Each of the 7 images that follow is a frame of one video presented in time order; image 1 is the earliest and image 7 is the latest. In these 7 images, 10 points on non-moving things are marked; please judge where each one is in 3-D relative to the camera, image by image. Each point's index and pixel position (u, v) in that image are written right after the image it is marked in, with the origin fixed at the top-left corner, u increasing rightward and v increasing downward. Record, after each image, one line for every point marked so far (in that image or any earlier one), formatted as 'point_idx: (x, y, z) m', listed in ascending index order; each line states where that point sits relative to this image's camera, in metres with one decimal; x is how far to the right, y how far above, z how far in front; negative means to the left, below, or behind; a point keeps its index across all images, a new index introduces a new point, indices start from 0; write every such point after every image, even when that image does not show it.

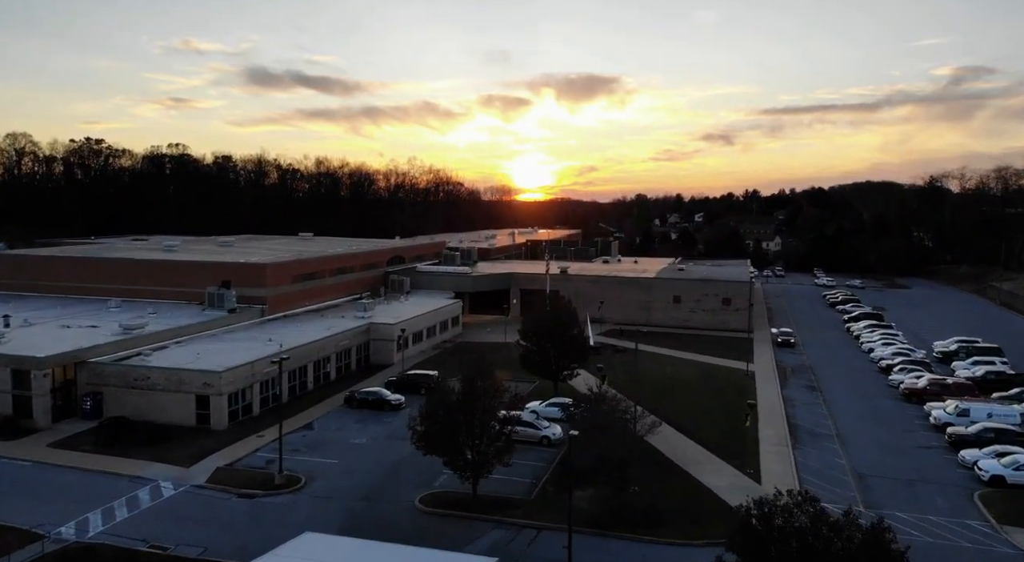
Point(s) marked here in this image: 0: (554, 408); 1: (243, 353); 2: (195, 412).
0: (+1.0, -3.1, +17.0) m
1: (-7.2, -1.9, +18.7) m
2: (-7.6, -3.2, +16.8) m
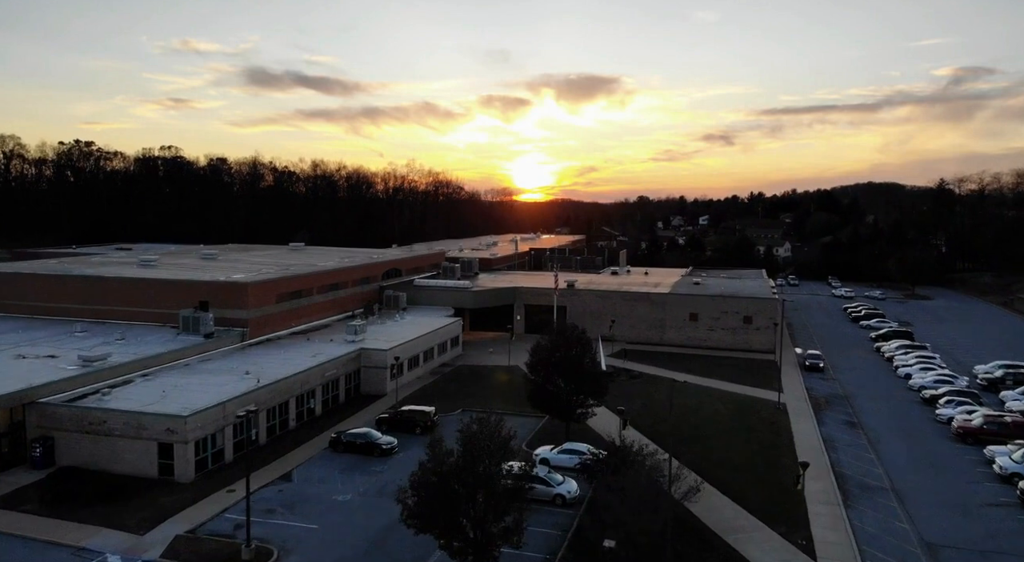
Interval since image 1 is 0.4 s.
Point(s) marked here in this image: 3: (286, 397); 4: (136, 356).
0: (+1.2, -3.7, +14.9) m
1: (-7.0, -2.6, +16.6) m
2: (-7.4, -3.8, +14.7) m
3: (-5.6, -2.9, +17.4) m
4: (-9.9, -2.0, +18.5) m
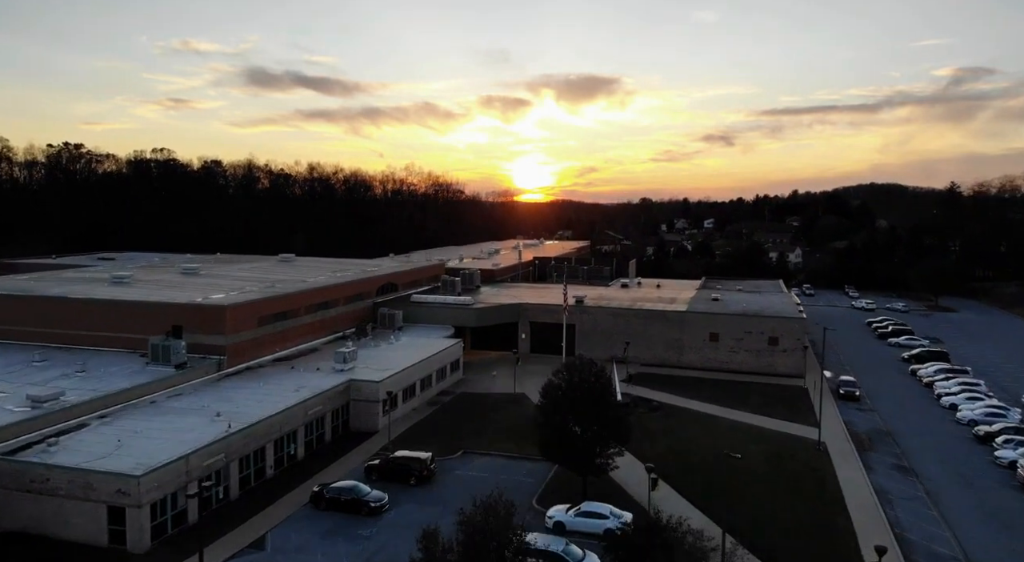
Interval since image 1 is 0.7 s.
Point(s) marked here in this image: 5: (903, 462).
0: (+1.4, -4.3, +12.7) m
1: (-6.8, -3.2, +14.5) m
2: (-7.2, -4.4, +12.5) m
3: (-5.4, -3.5, +15.3) m
4: (-9.8, -2.6, +16.4) m
5: (+9.5, -4.4, +17.1) m
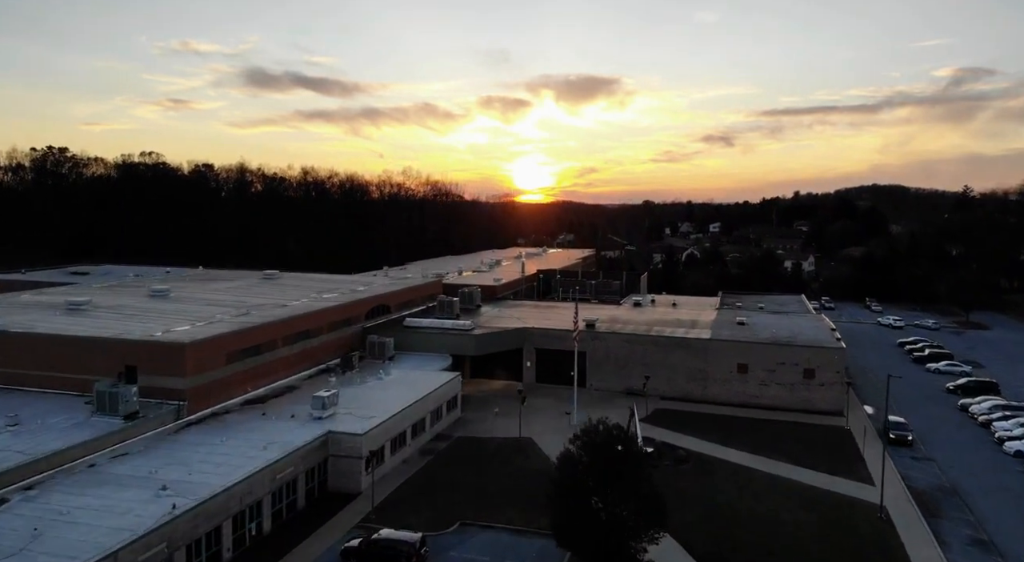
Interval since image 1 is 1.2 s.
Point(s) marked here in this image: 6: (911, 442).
0: (+1.5, -5.1, +10.1) m
1: (-6.7, -4.0, +11.8) m
2: (-7.1, -5.2, +9.9) m
3: (-5.3, -4.3, +12.6) m
4: (-9.6, -3.4, +13.7) m
5: (+9.7, -5.2, +14.4) m
6: (+11.1, -4.5, +19.6) m
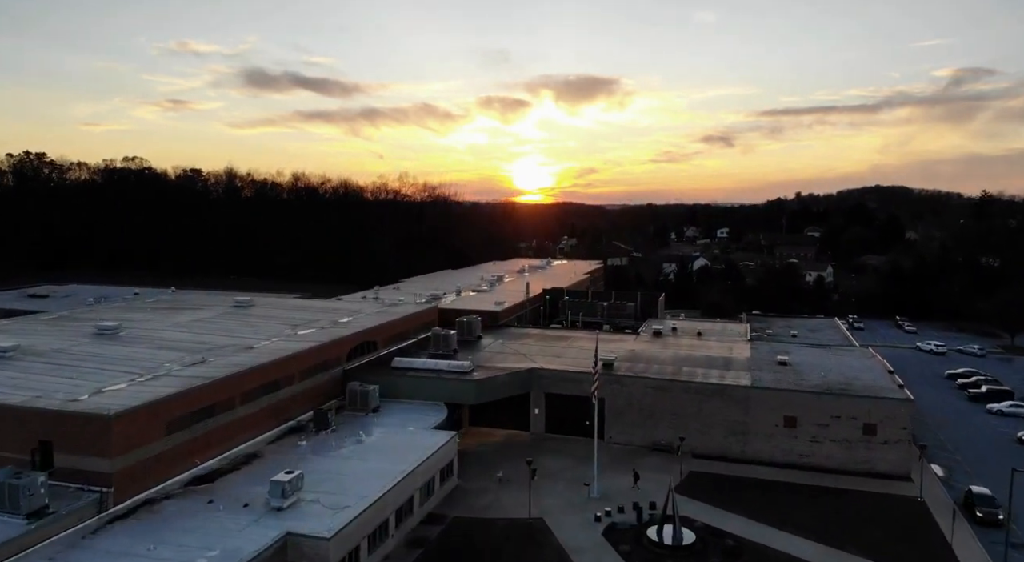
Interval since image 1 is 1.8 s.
0: (+1.7, -6.2, +6.6) m
1: (-6.5, -5.0, +8.3) m
2: (-6.9, -6.3, +6.4) m
3: (-5.1, -5.4, +9.2) m
4: (-9.4, -4.5, +10.3) m
5: (+9.9, -6.2, +11.0) m
6: (+11.3, -5.5, +16.1) m
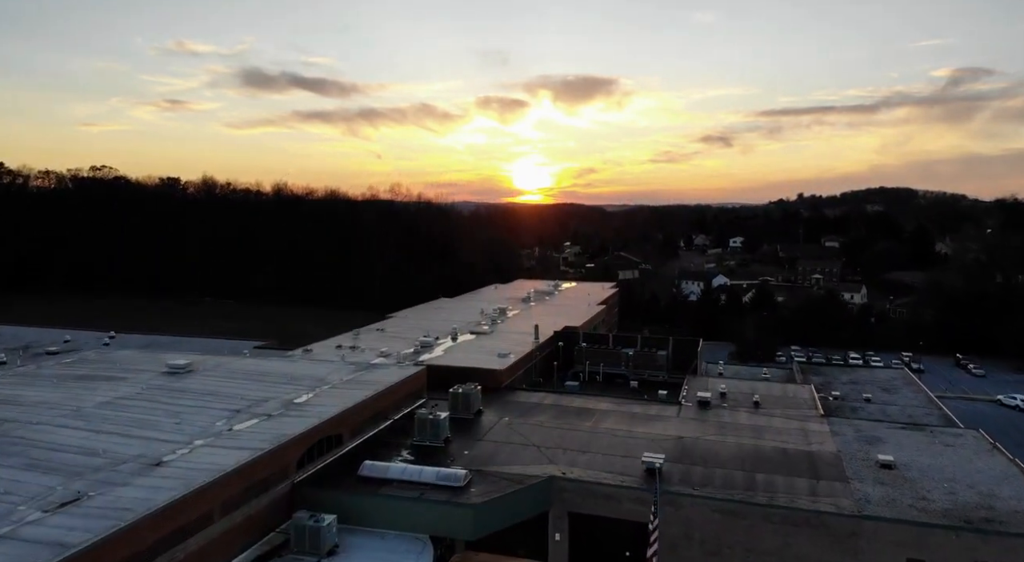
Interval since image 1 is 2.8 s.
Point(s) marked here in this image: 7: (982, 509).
0: (+2.0, -8.0, +1.0) m
1: (-6.2, -6.8, +2.7) m
2: (-6.6, -8.1, +0.8) m
3: (-4.8, -7.1, +3.5) m
4: (-9.2, -6.3, +4.6) m
5: (+10.1, -8.0, +5.3) m
6: (+11.6, -7.3, +10.5) m
7: (+9.9, -4.7, +14.7) m
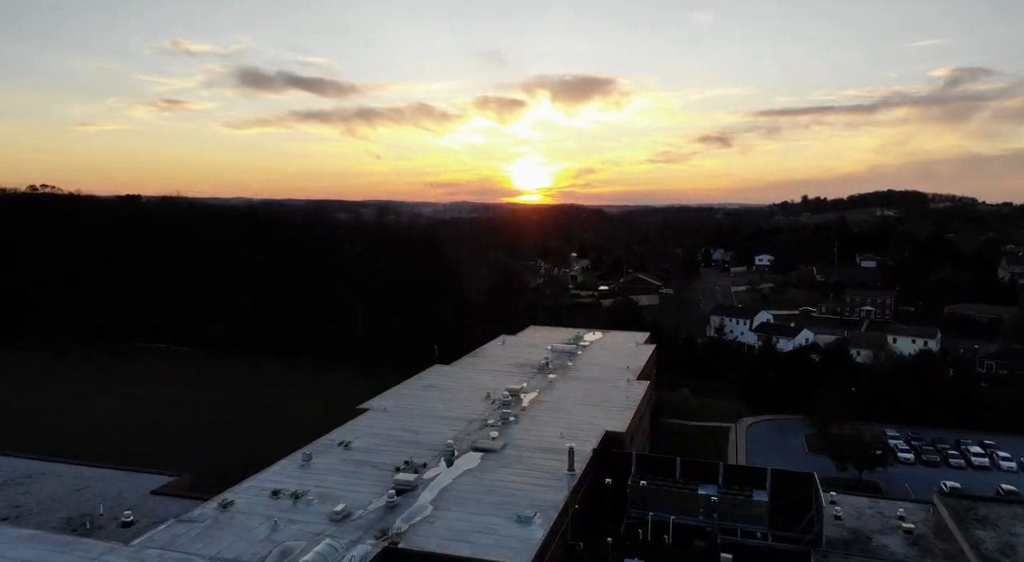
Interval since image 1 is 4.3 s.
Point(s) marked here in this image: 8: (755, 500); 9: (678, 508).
0: (+2.7, -10.9, -8.1) m
1: (-5.5, -9.7, -6.4) m
2: (-5.9, -11.0, -8.3) m
3: (-4.1, -10.1, -5.6) m
4: (-8.5, -9.2, -4.5) m
5: (+10.8, -10.9, -3.7) m
6: (+12.3, -10.2, +1.5) m
7: (+10.5, -7.6, +5.7) m
8: (+6.4, -5.8, +18.4) m
9: (+4.6, -6.1, +18.4) m
